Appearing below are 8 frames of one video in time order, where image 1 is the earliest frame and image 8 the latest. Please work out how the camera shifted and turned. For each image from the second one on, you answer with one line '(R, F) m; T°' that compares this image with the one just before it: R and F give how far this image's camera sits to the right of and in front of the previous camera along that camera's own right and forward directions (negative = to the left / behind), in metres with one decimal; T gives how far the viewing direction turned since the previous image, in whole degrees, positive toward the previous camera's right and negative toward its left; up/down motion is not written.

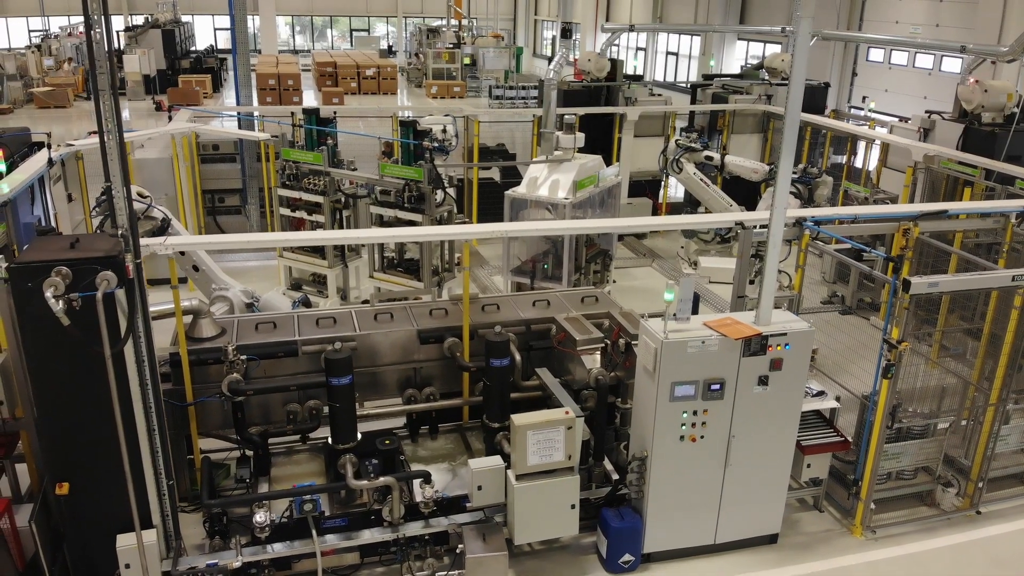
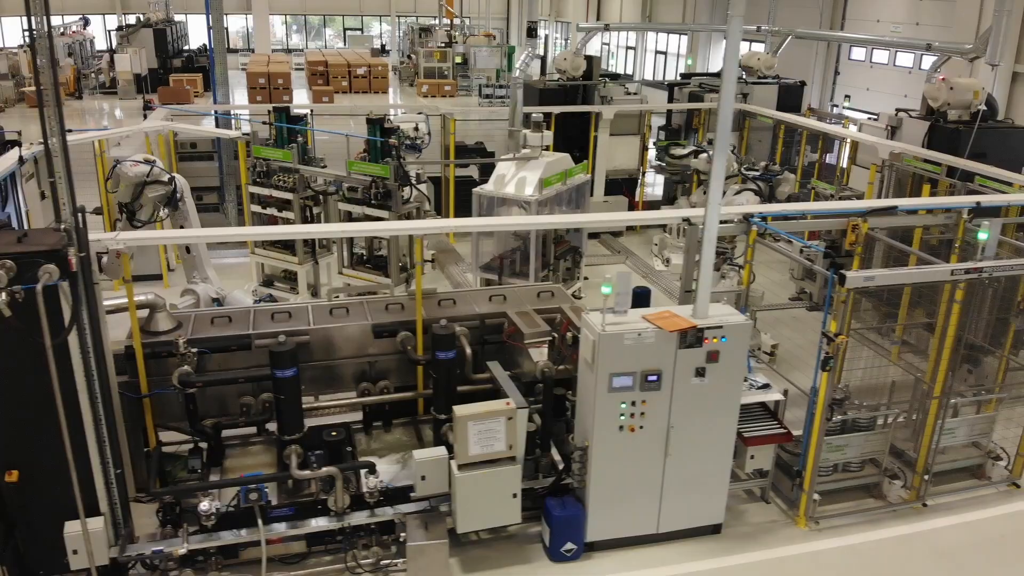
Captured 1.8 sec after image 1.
(+0.2, -0.1) m; 0°
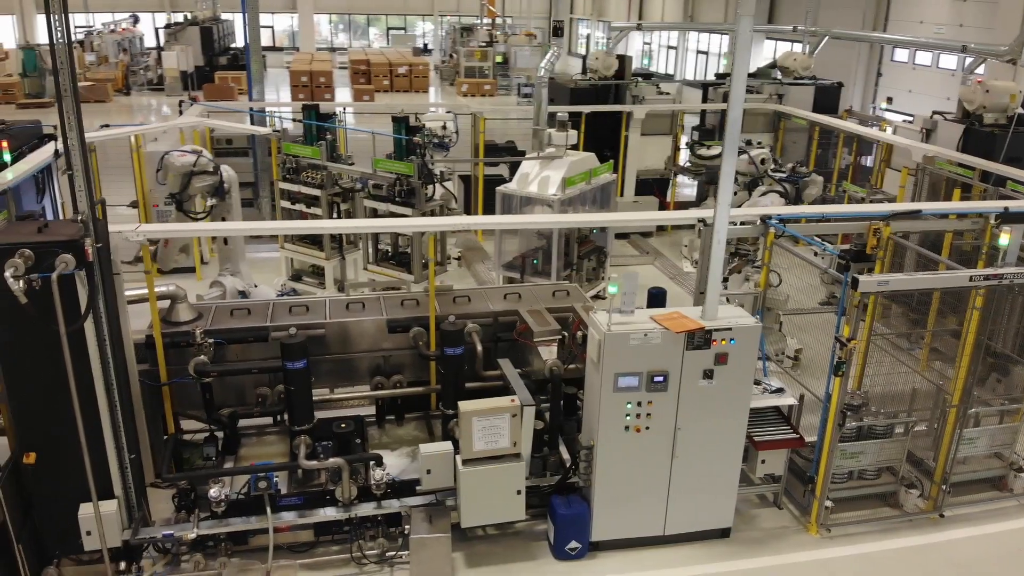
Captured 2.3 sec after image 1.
(+0.1, 0.0) m; -3°
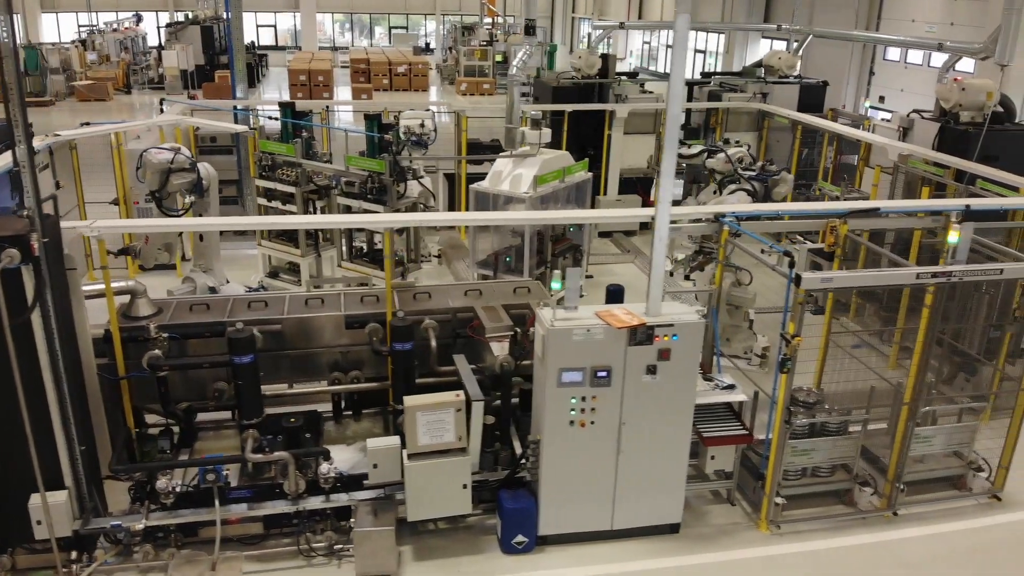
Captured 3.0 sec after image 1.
(+0.3, 0.0) m; 0°
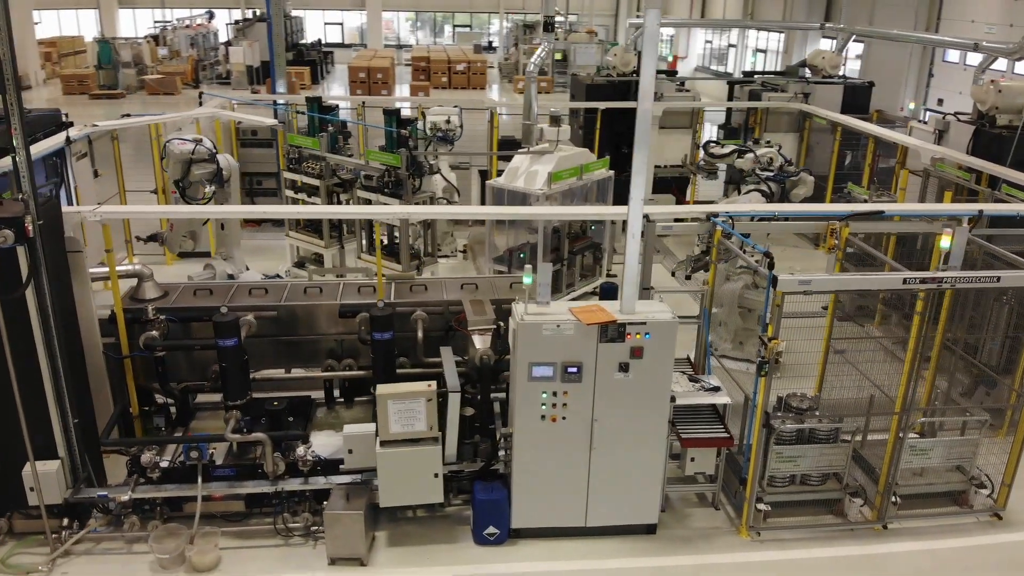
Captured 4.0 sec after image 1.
(+0.4, 0.0) m; -5°
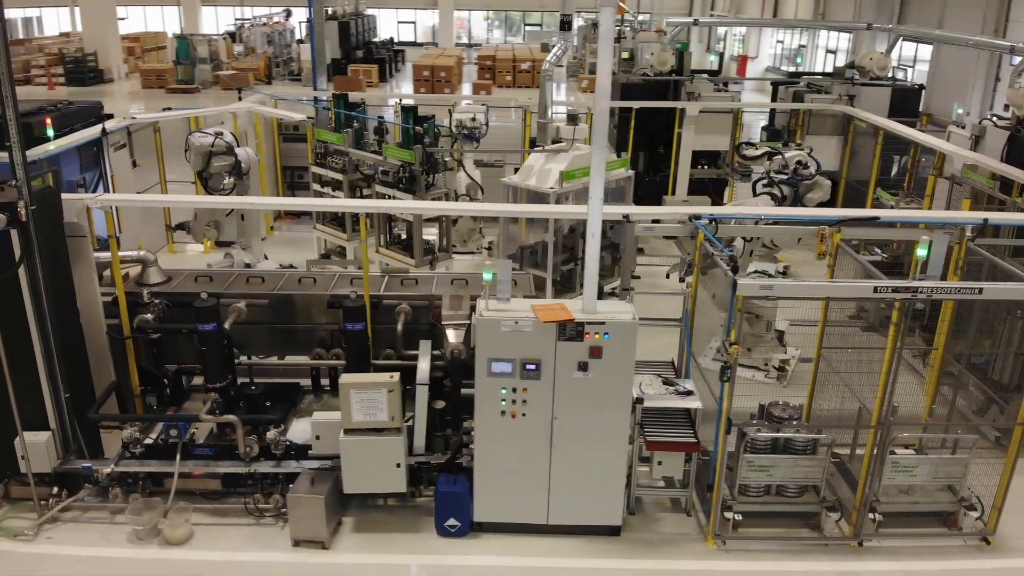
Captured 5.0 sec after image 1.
(+0.5, 0.0) m; -5°
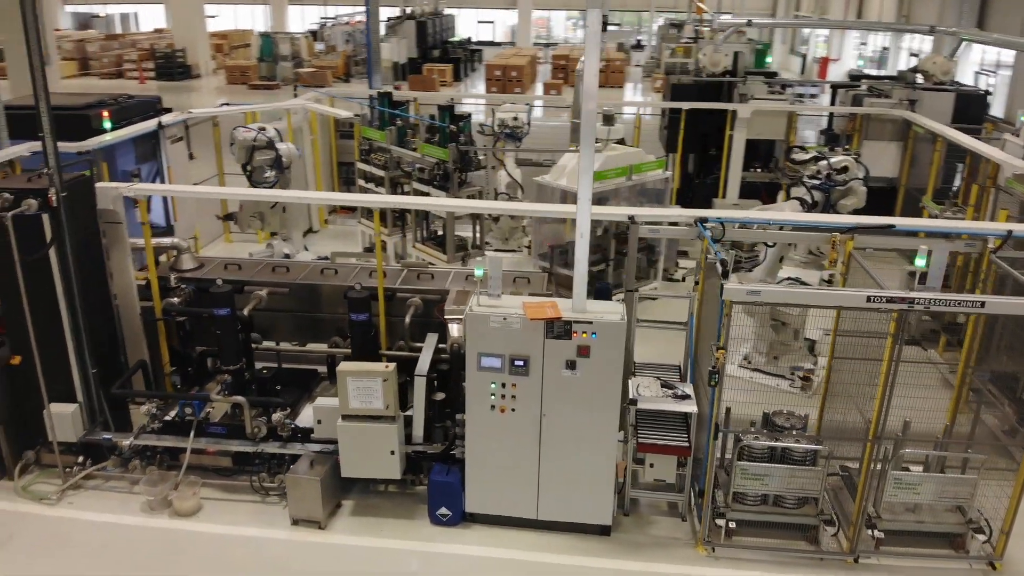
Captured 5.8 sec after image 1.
(+0.4, 0.0) m; -6°
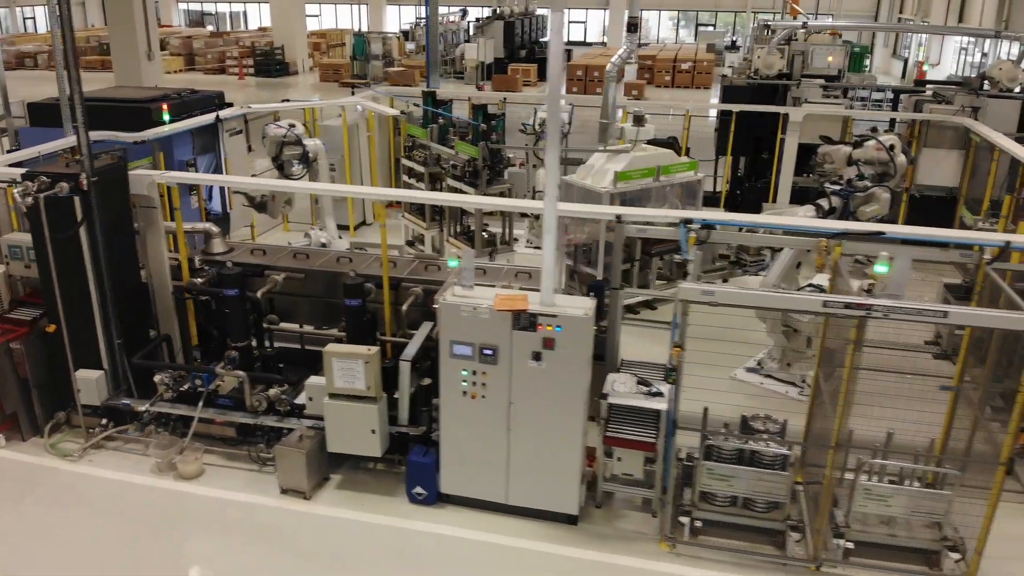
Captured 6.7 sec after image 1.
(+0.5, -0.1) m; -7°
